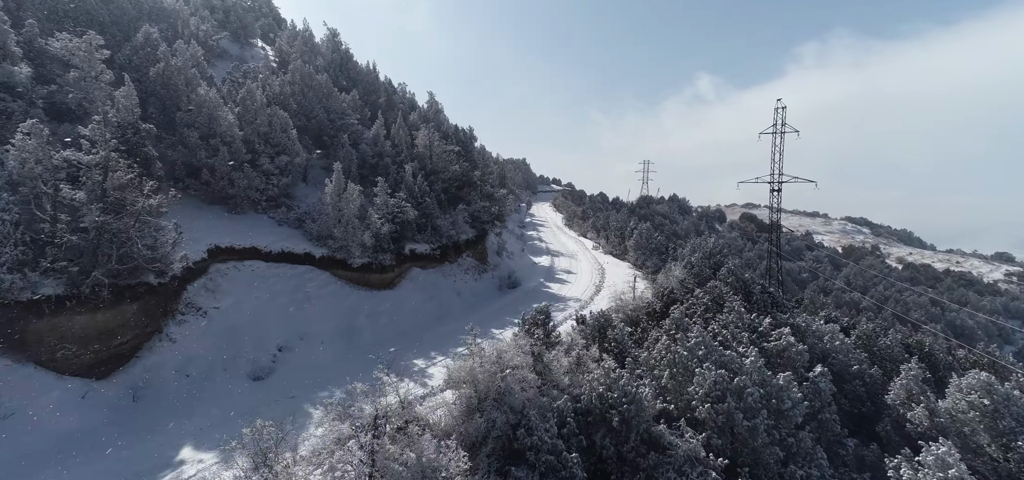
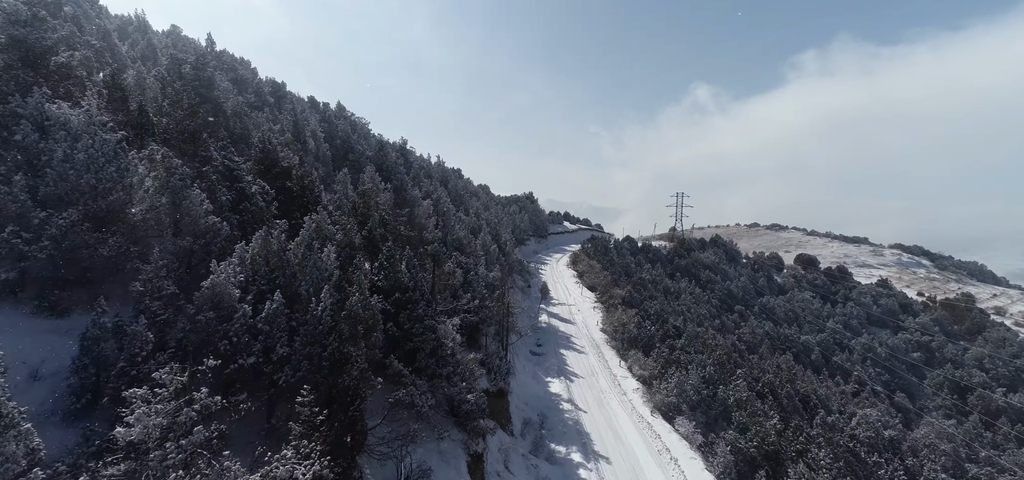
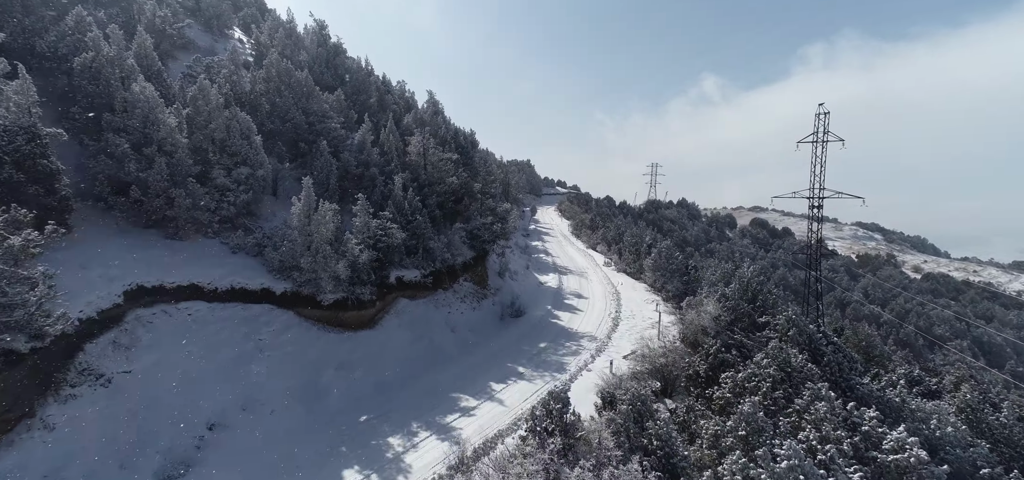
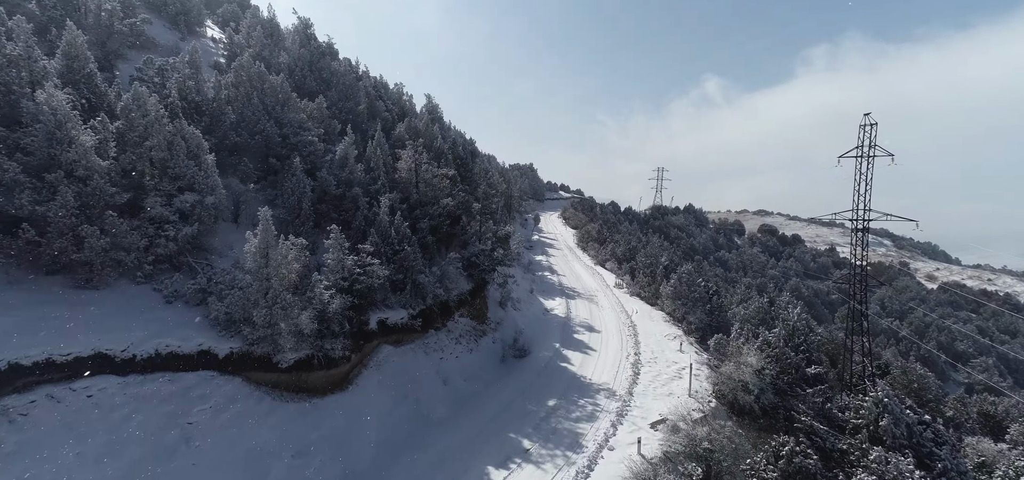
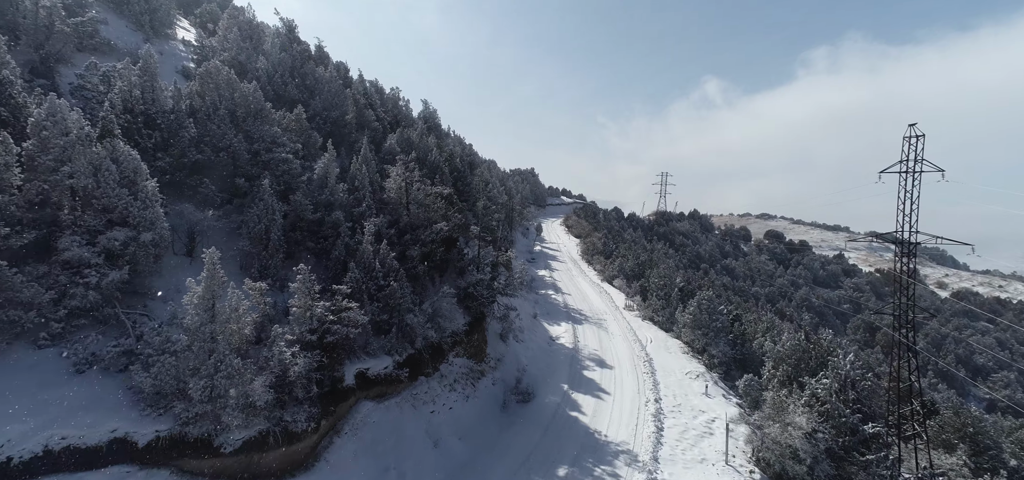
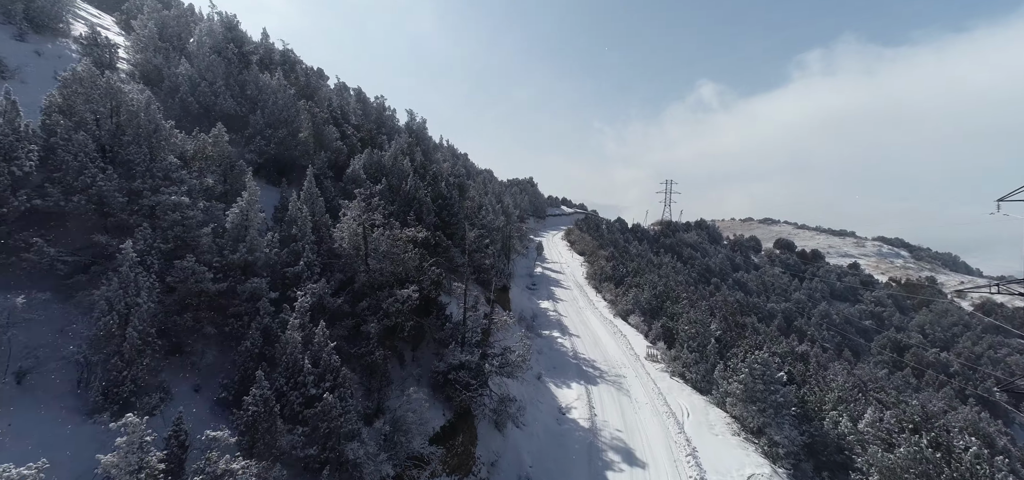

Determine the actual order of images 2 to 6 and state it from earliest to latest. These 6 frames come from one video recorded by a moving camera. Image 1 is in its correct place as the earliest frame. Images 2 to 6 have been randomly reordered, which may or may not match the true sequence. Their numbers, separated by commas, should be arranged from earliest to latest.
3, 4, 5, 6, 2
